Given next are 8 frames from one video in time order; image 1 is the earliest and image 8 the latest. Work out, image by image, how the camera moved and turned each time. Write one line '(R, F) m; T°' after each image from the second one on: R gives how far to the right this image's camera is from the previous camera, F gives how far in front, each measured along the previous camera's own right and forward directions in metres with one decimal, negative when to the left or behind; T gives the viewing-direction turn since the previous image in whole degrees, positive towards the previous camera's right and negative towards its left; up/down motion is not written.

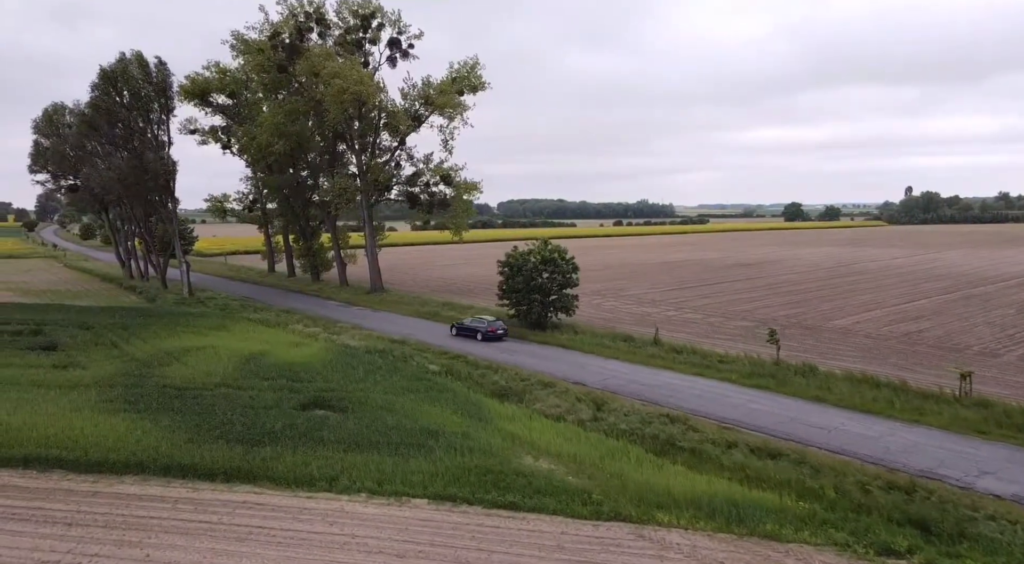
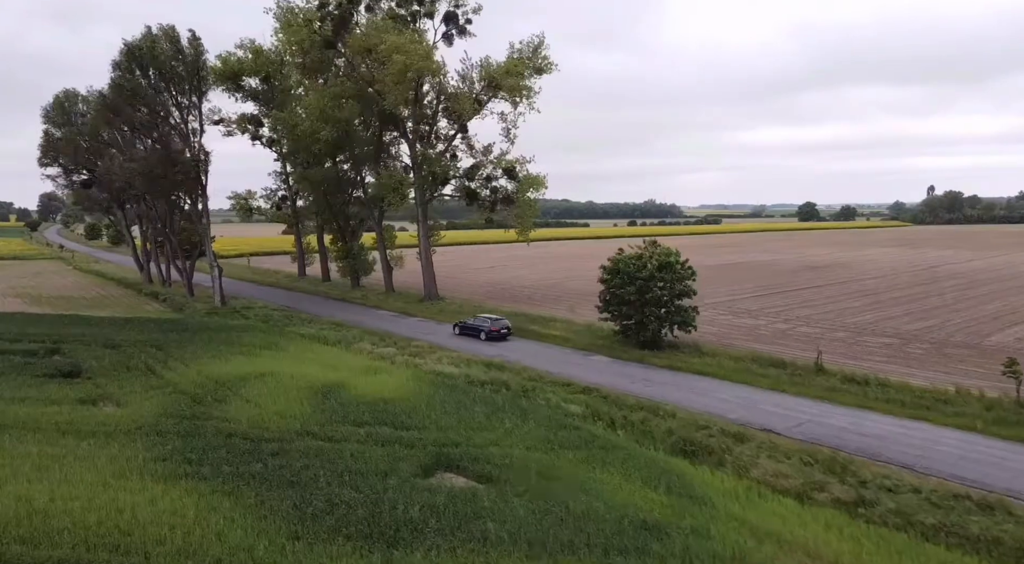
(-3.7, +5.1) m; 0°
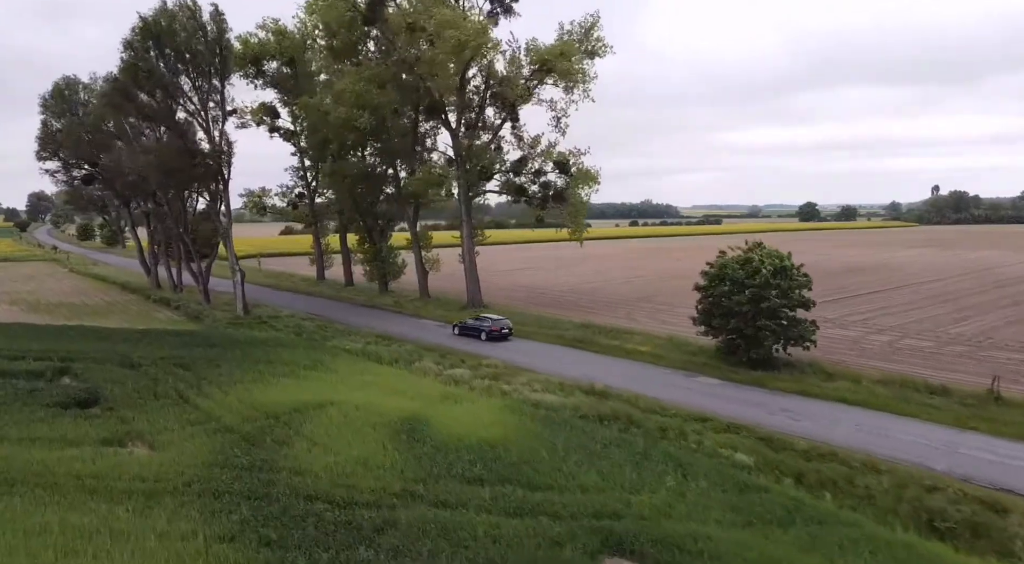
(-2.9, +3.8) m; +1°
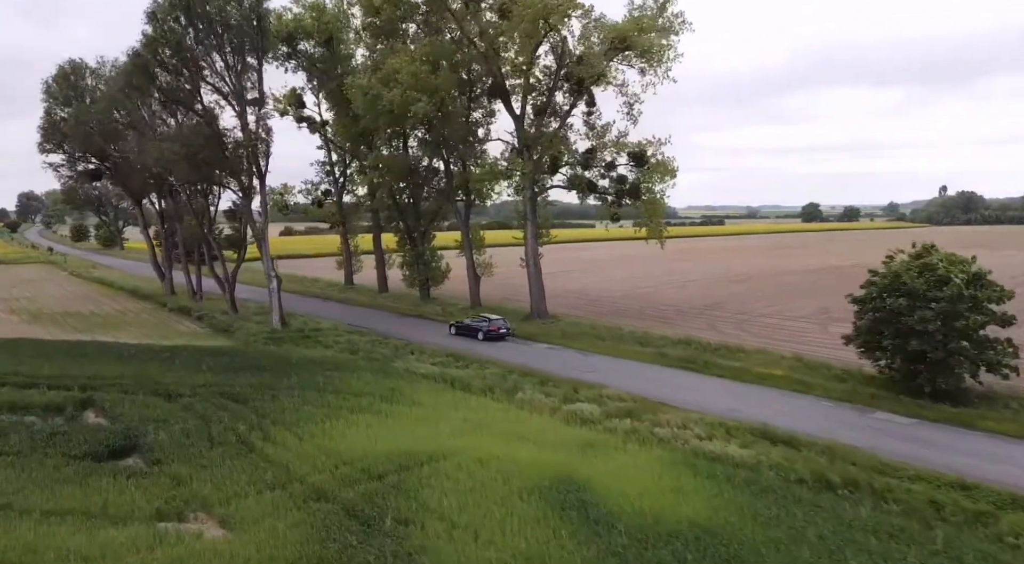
(-3.3, +4.2) m; +1°
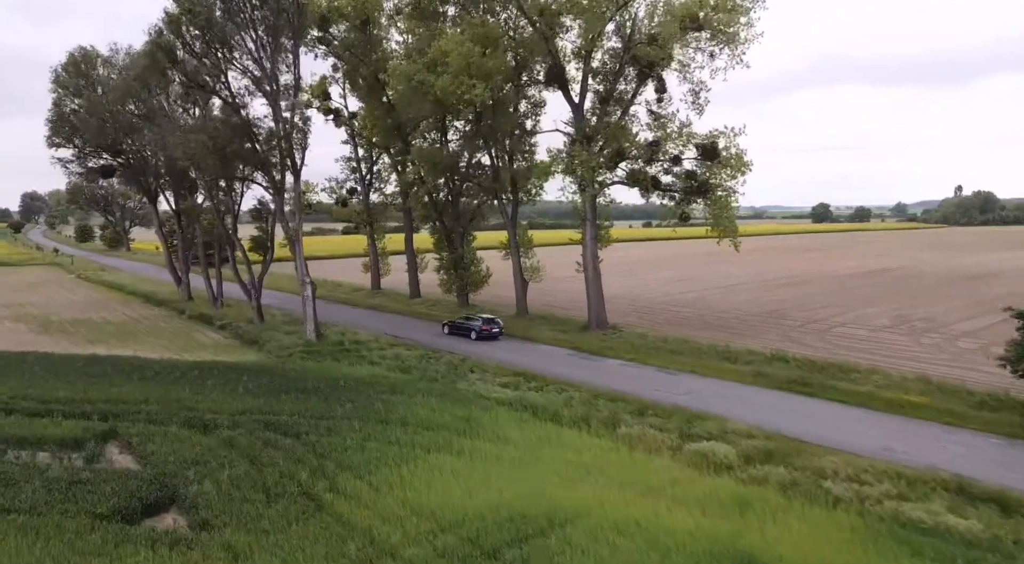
(-2.1, +3.1) m; 0°
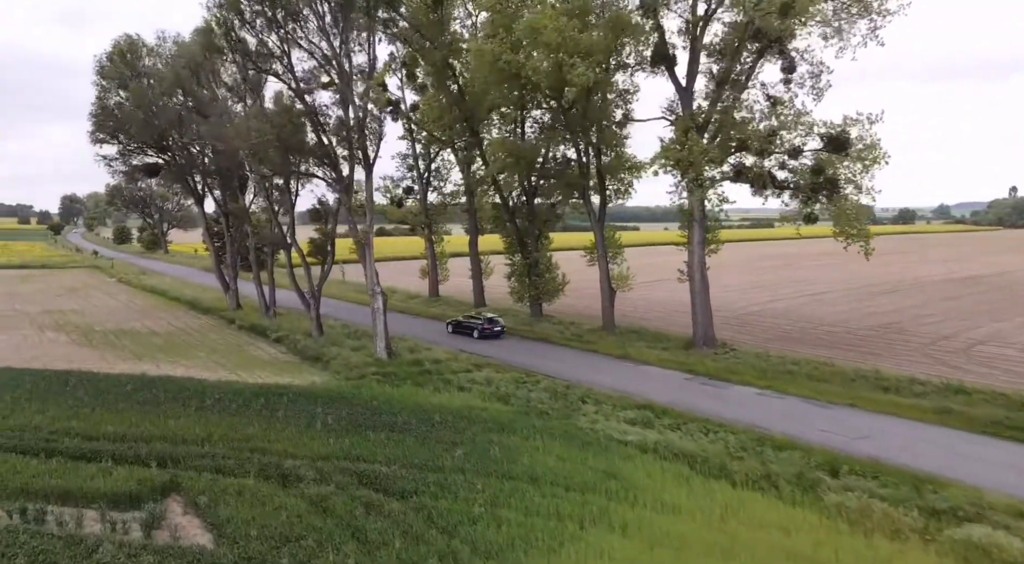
(-2.4, +3.5) m; -2°
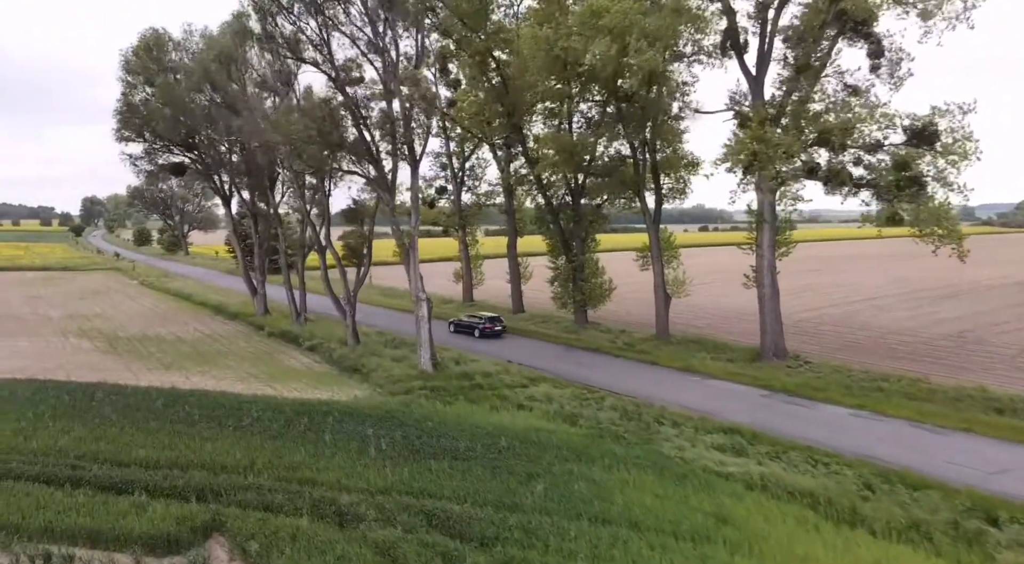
(-1.3, +1.9) m; -1°
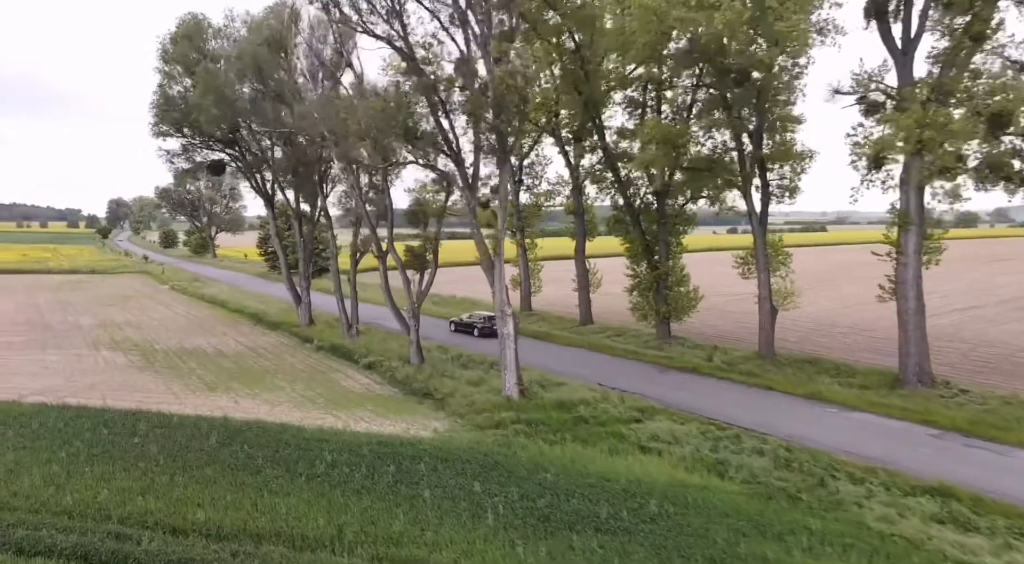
(-2.2, +3.3) m; -2°
